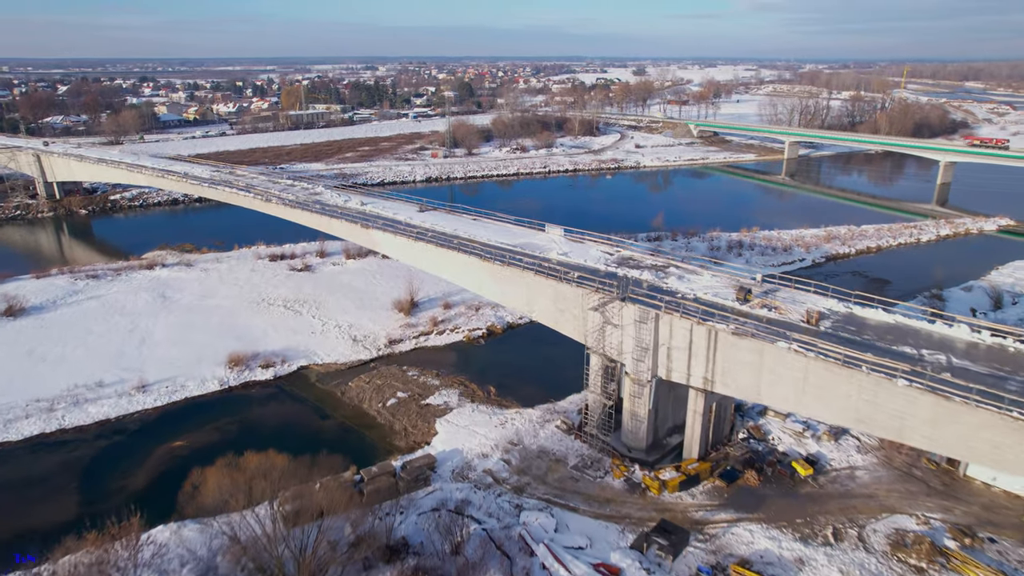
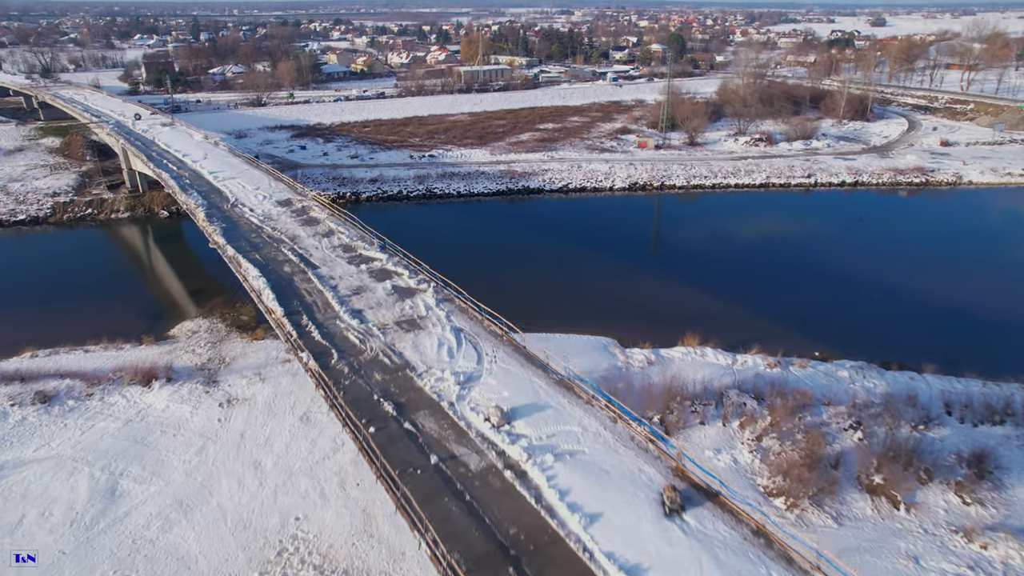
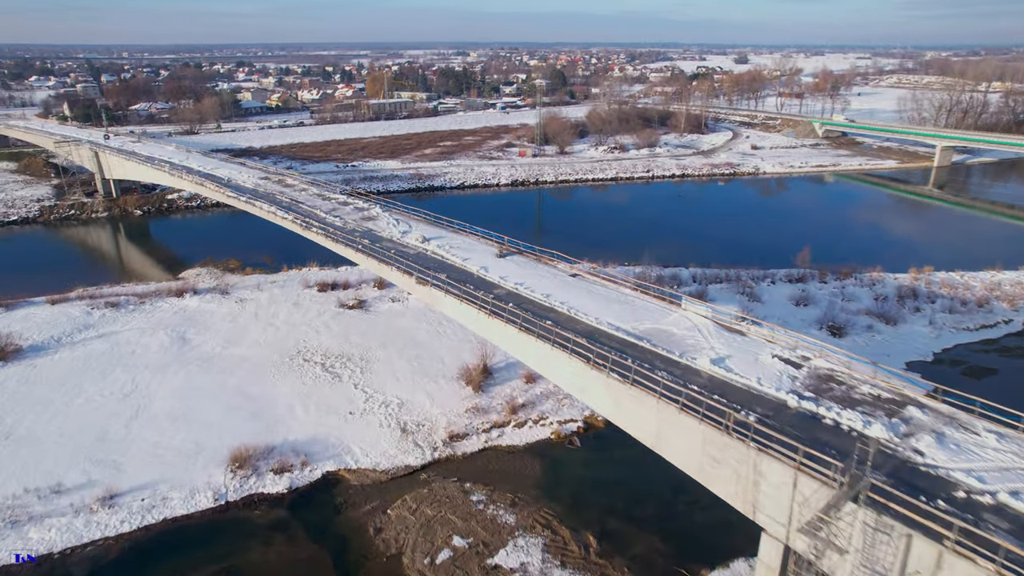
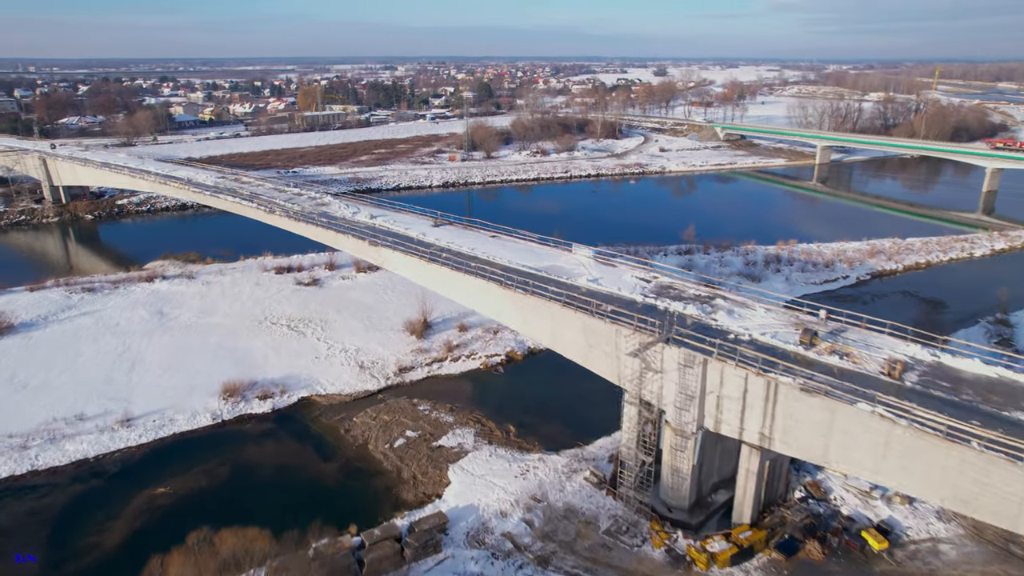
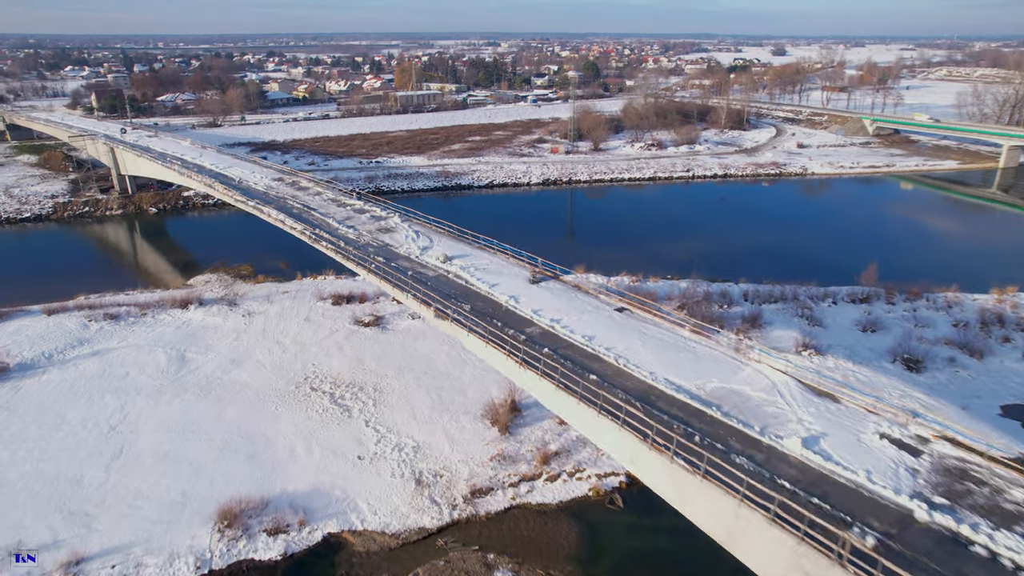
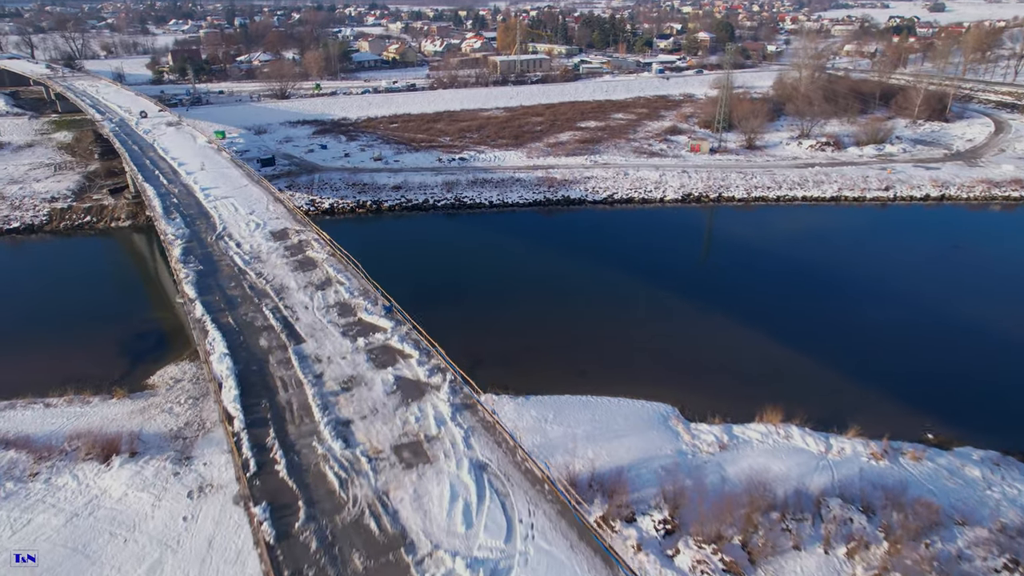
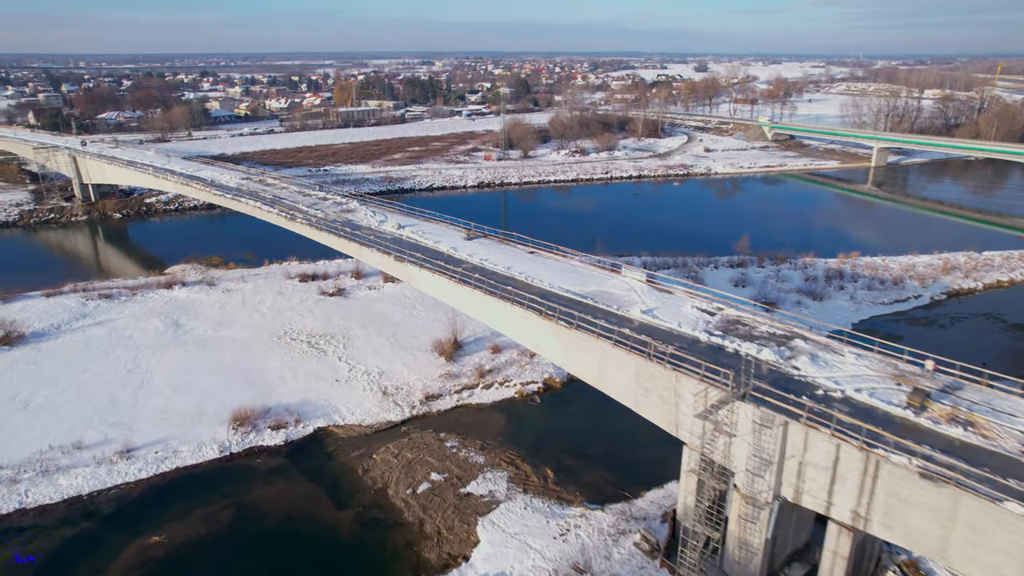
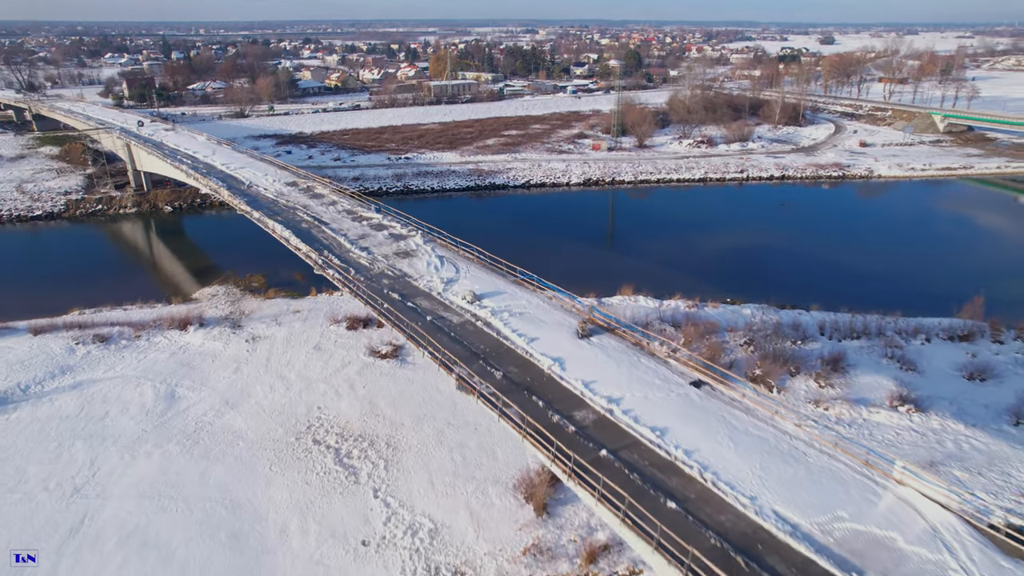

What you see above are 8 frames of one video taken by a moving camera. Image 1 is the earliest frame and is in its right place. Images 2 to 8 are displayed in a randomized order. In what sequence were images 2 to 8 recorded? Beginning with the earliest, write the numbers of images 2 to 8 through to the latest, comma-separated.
4, 7, 3, 5, 8, 2, 6
